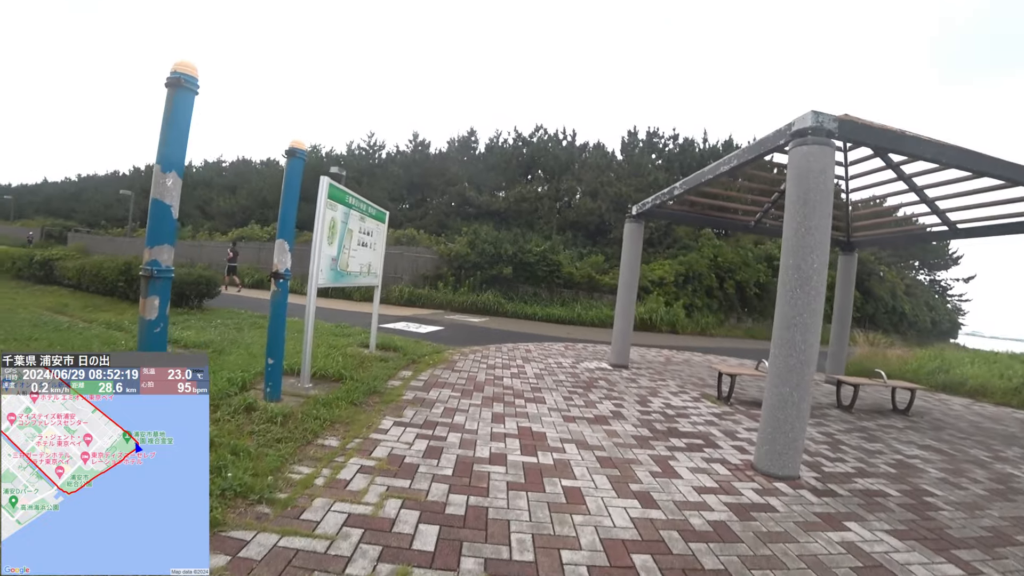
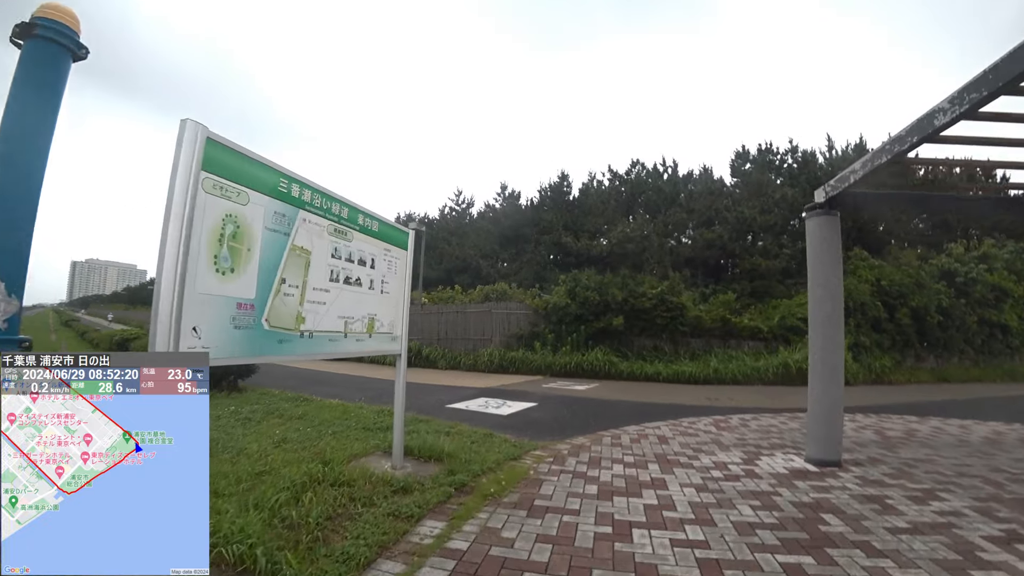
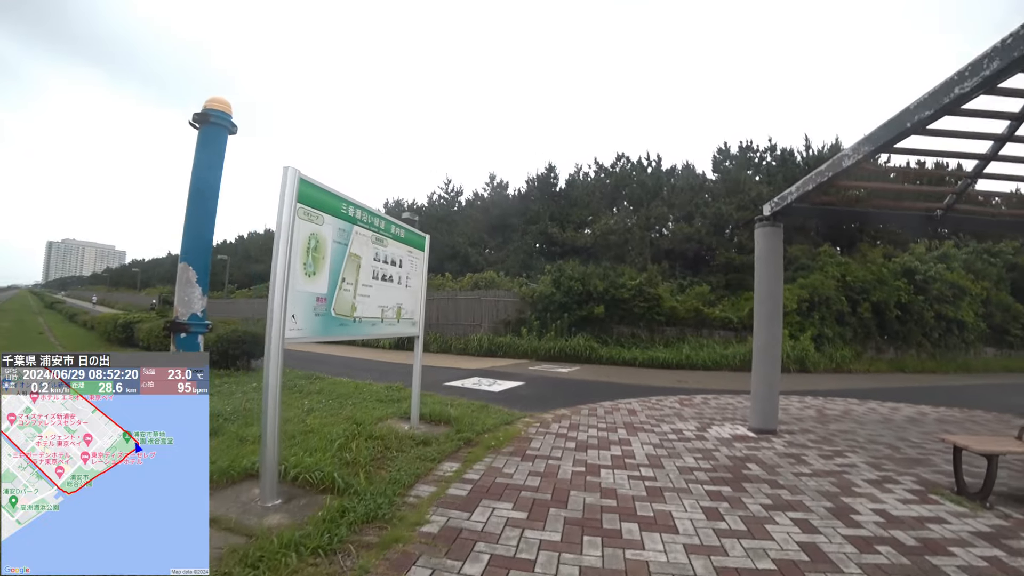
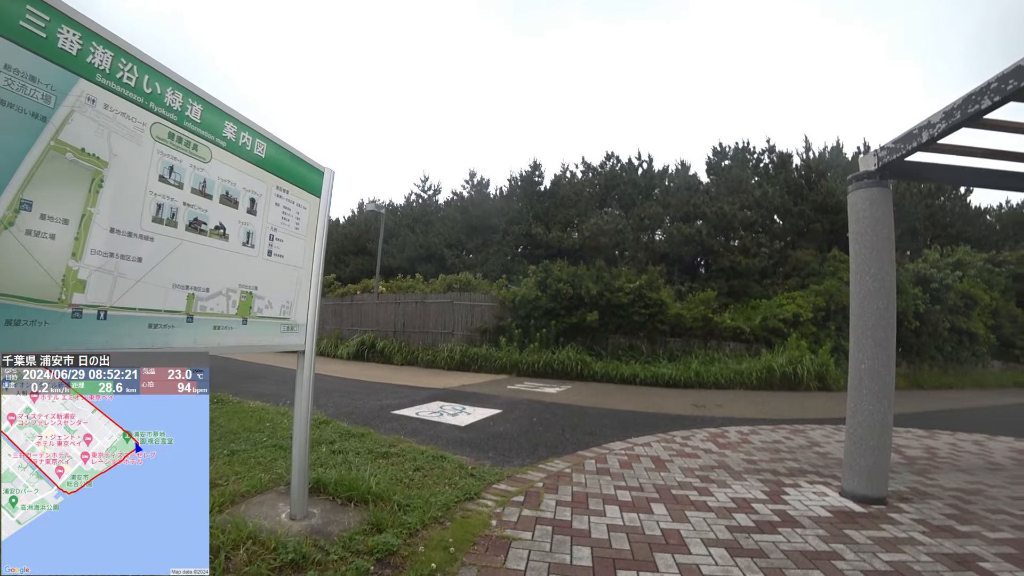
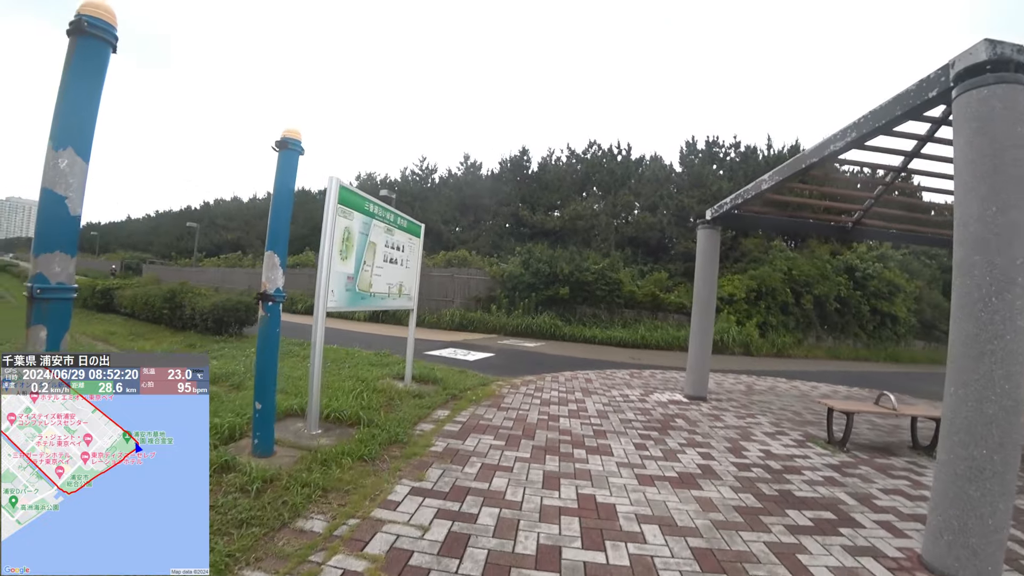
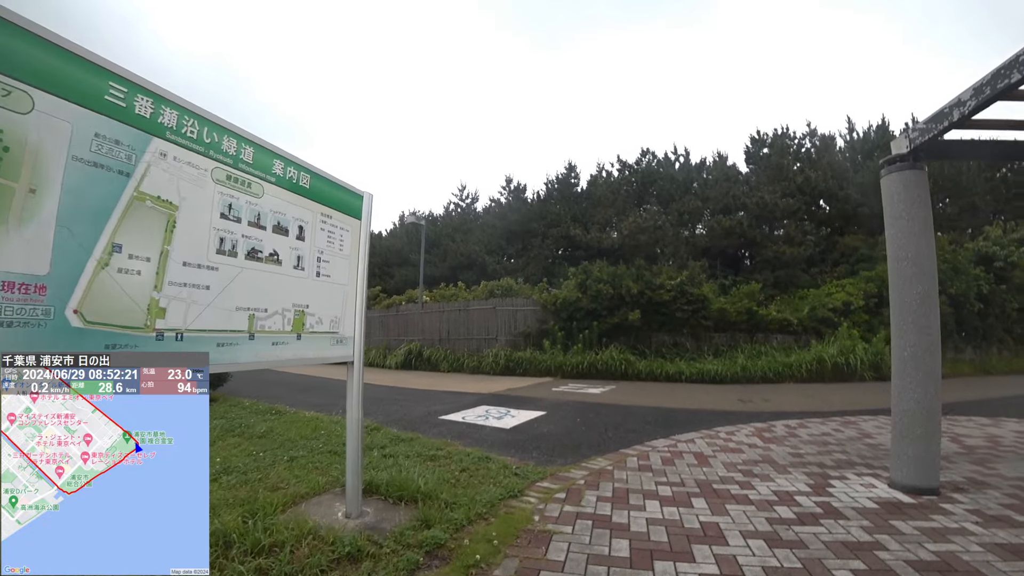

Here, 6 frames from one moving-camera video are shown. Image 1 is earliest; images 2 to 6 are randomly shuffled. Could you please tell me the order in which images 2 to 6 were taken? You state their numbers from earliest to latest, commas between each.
5, 3, 2, 6, 4
